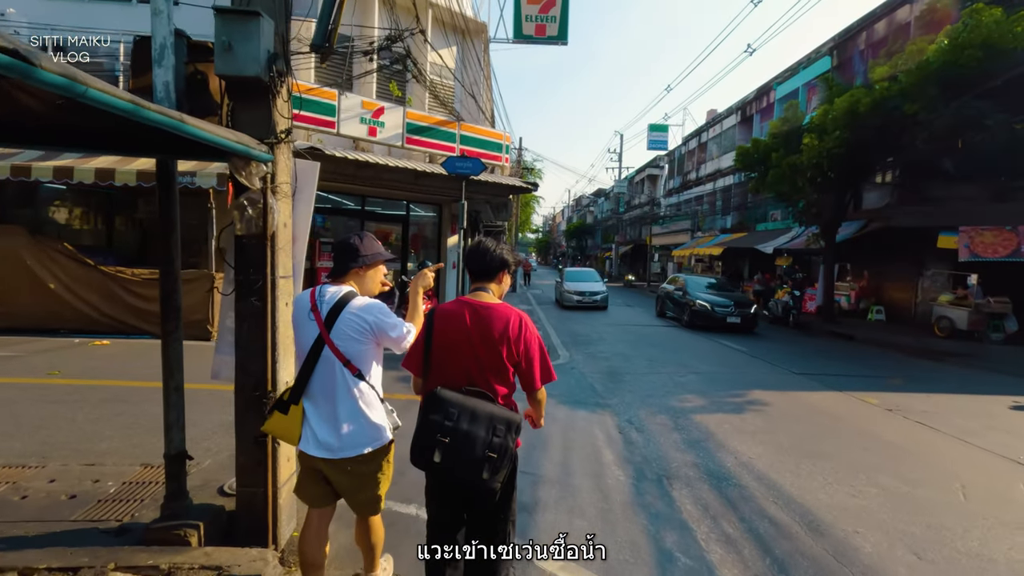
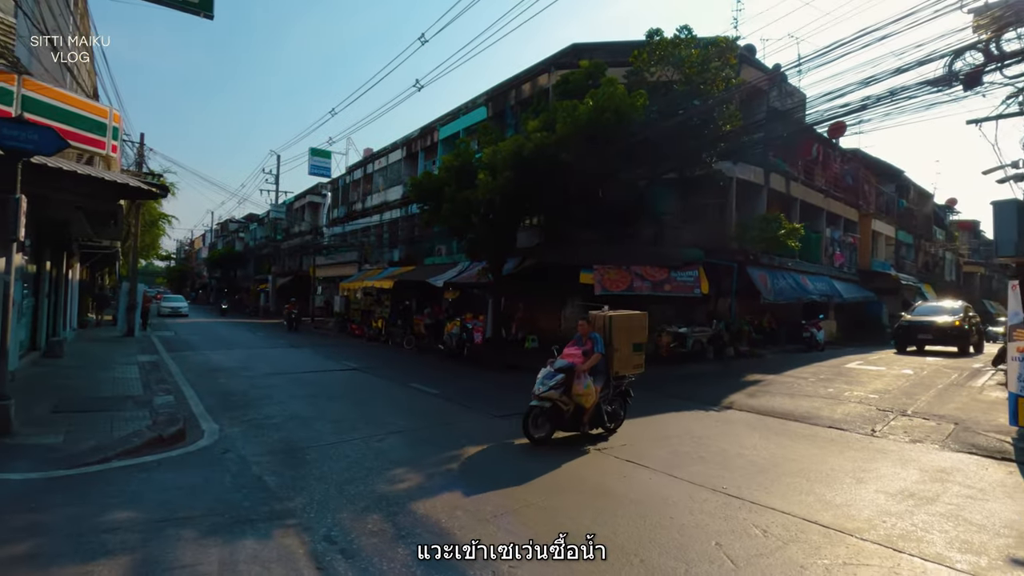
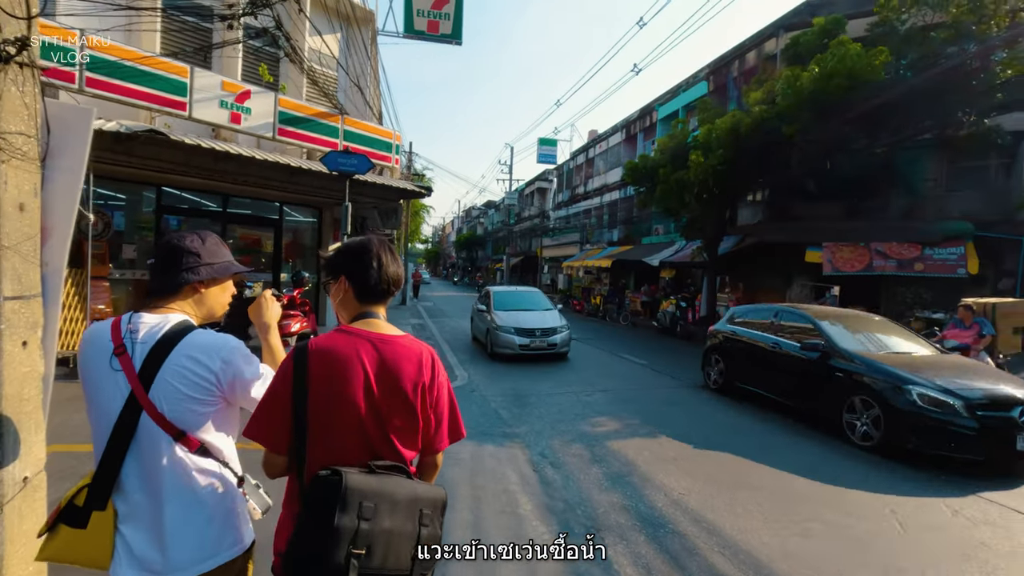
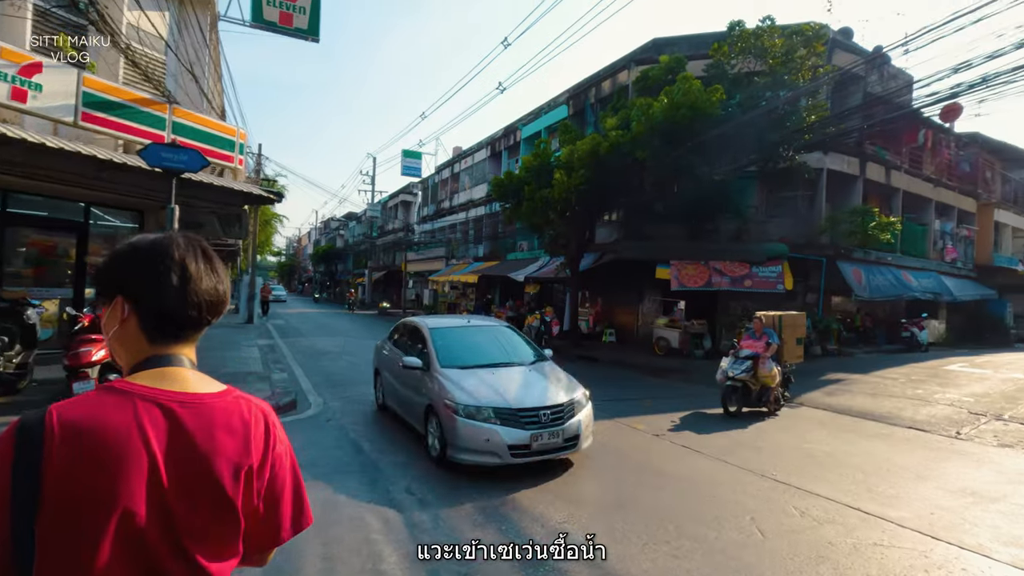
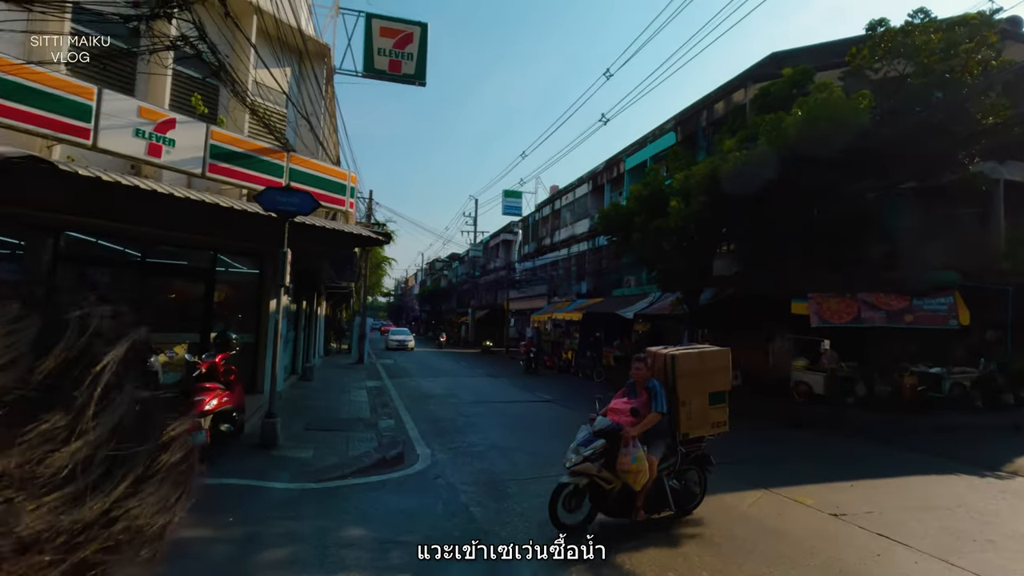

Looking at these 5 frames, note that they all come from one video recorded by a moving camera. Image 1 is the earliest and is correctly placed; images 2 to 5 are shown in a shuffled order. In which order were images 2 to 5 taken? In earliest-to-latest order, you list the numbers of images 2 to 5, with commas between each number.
3, 4, 2, 5
